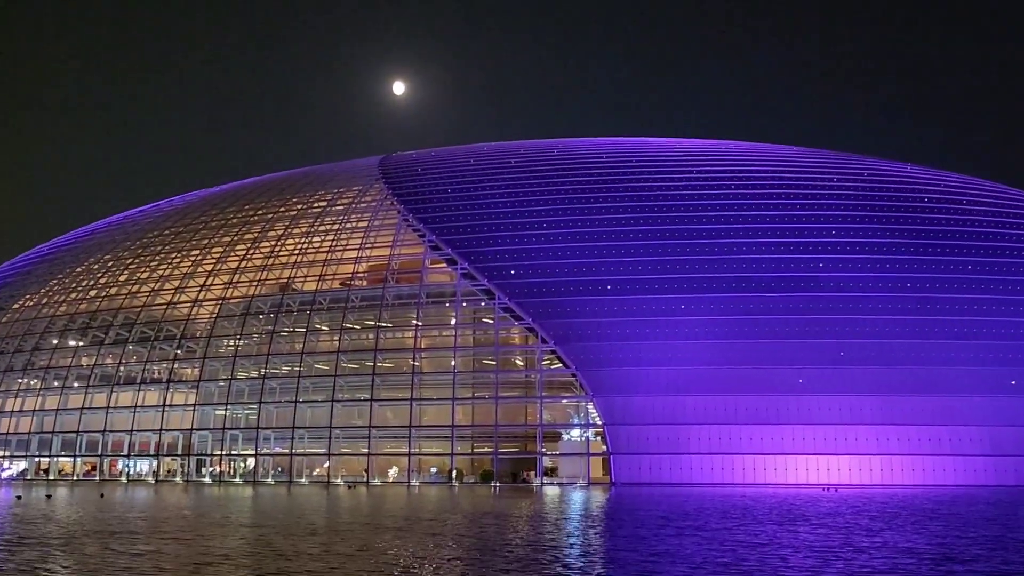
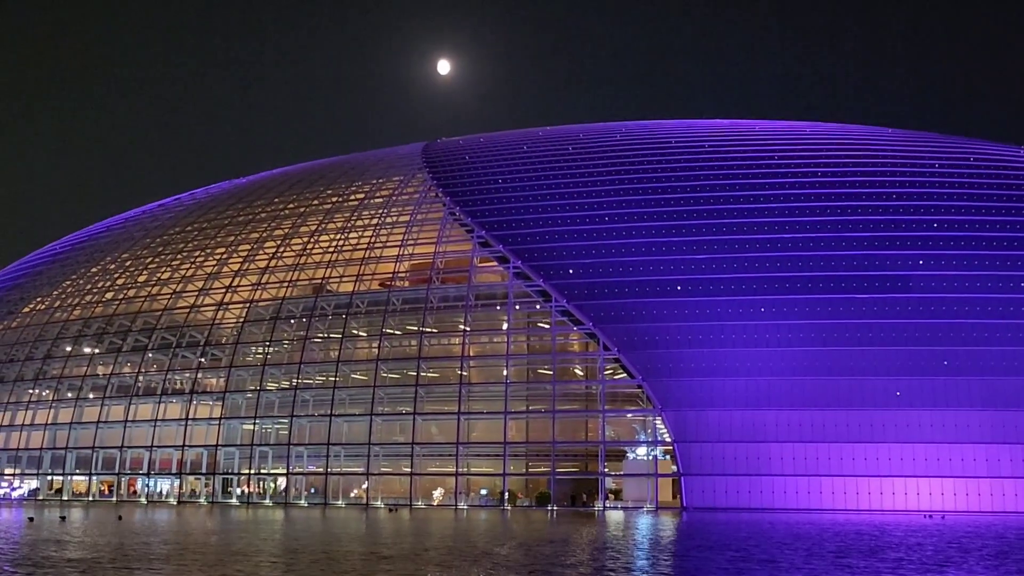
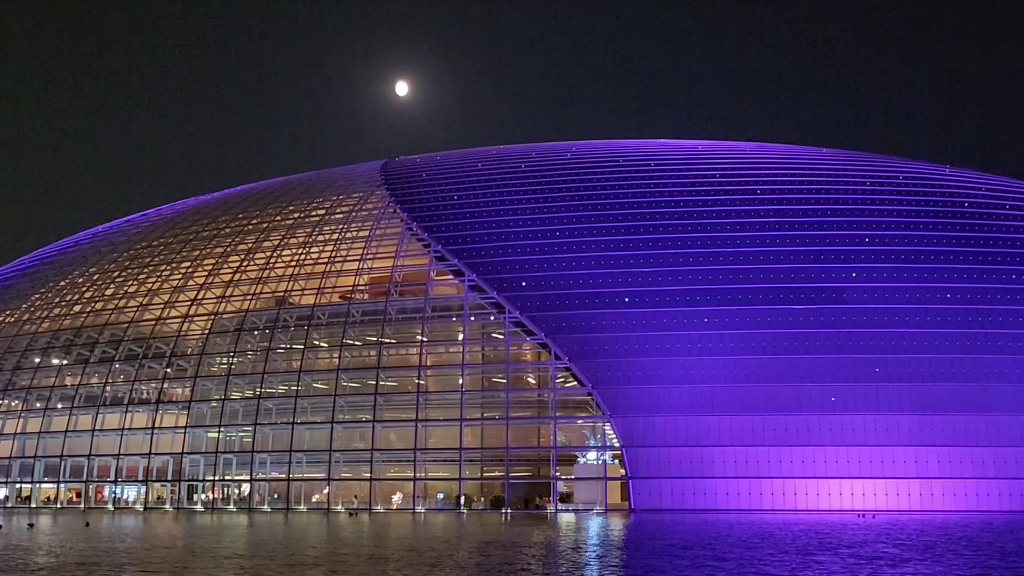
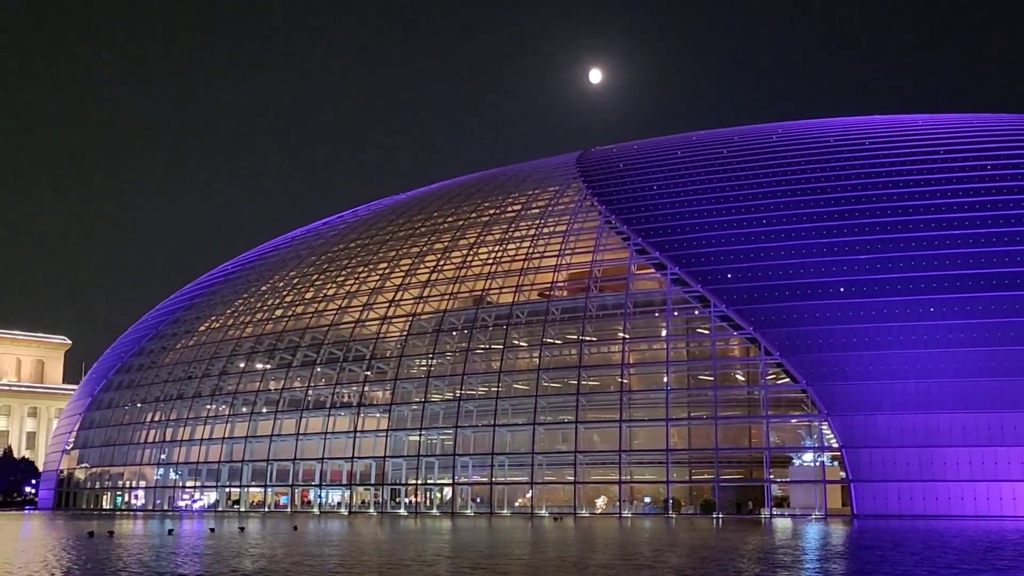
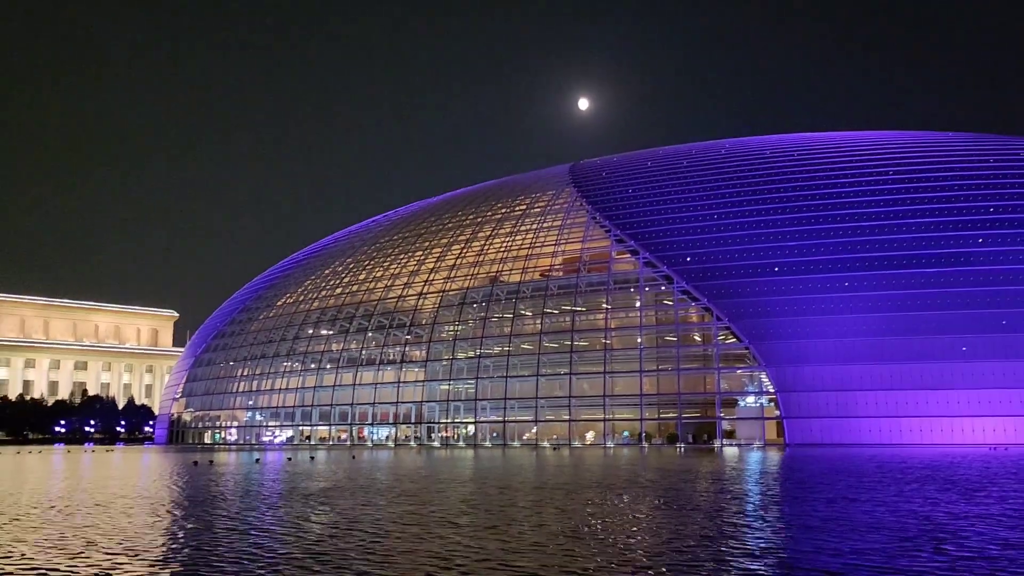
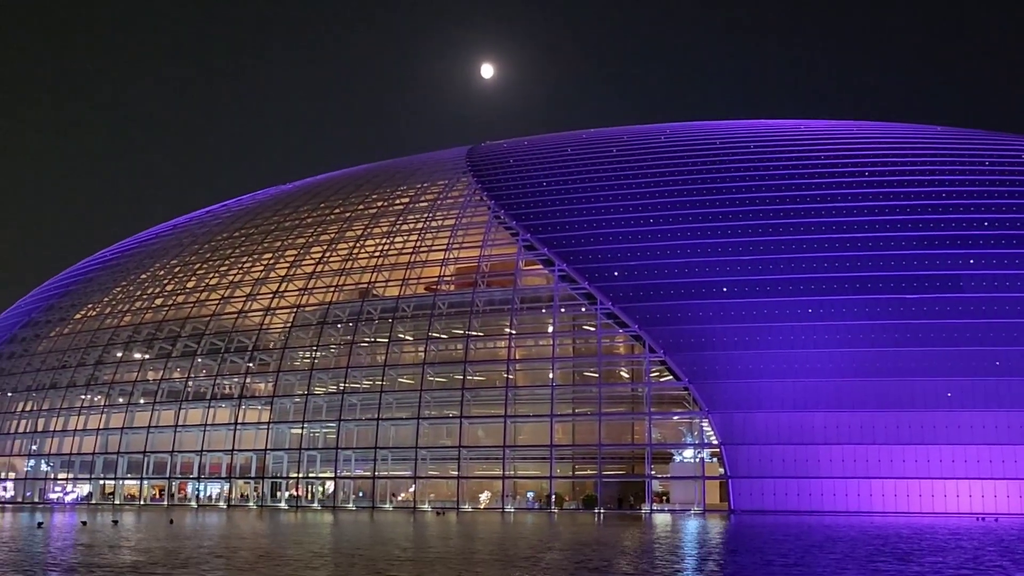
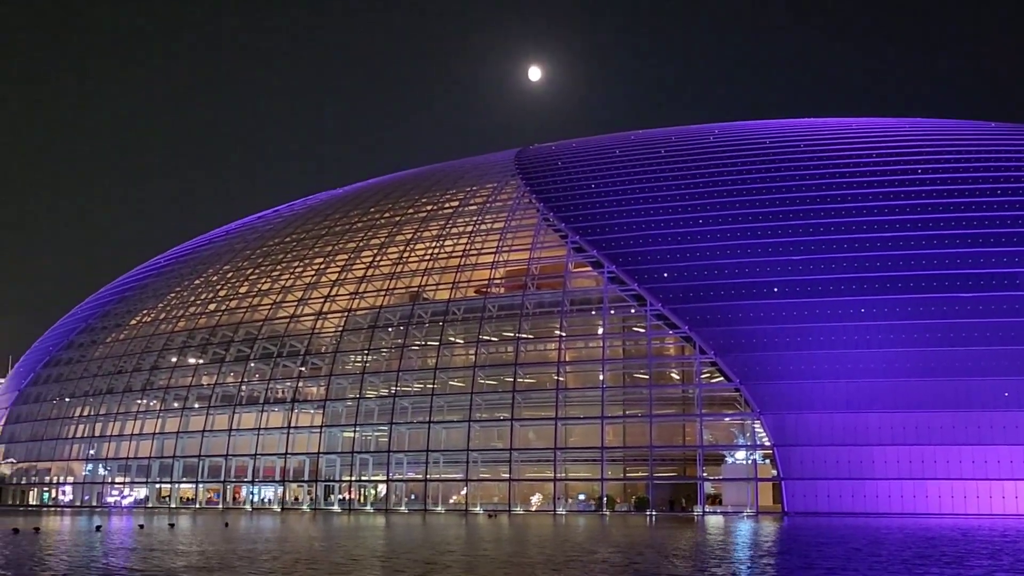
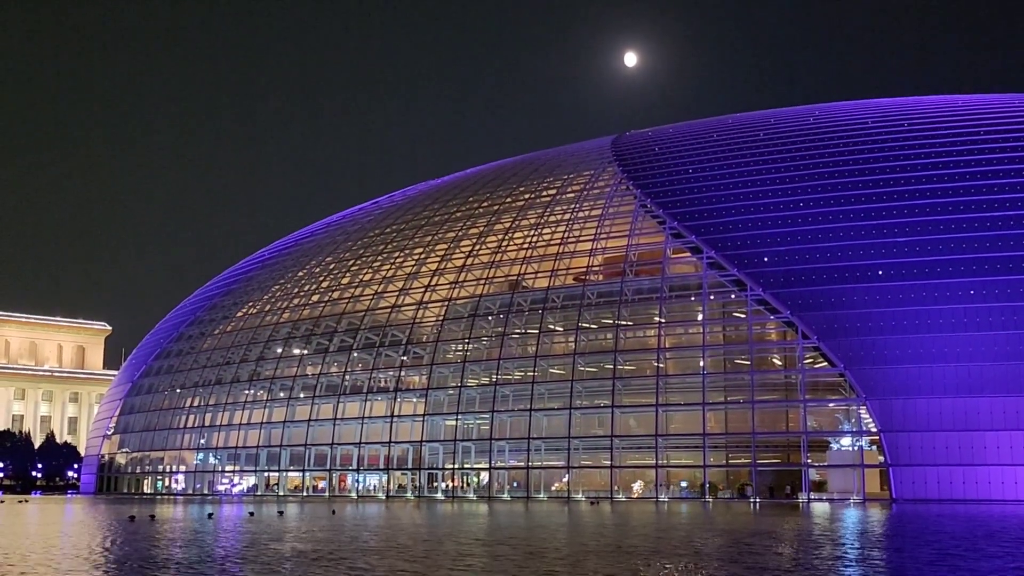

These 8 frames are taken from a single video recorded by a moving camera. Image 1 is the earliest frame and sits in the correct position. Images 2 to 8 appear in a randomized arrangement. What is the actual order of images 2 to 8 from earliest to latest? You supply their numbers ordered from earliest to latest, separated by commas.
3, 2, 6, 7, 4, 8, 5
